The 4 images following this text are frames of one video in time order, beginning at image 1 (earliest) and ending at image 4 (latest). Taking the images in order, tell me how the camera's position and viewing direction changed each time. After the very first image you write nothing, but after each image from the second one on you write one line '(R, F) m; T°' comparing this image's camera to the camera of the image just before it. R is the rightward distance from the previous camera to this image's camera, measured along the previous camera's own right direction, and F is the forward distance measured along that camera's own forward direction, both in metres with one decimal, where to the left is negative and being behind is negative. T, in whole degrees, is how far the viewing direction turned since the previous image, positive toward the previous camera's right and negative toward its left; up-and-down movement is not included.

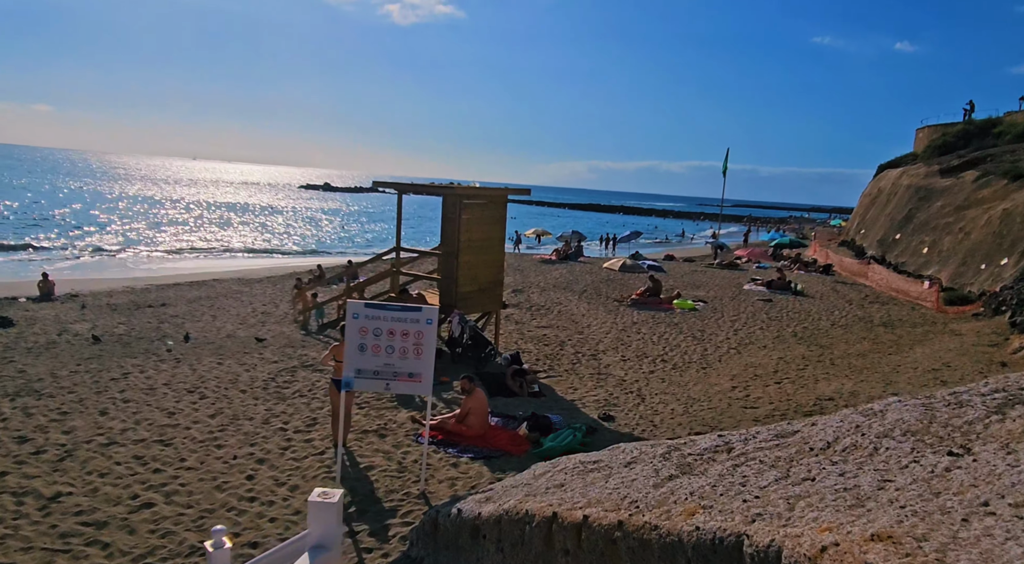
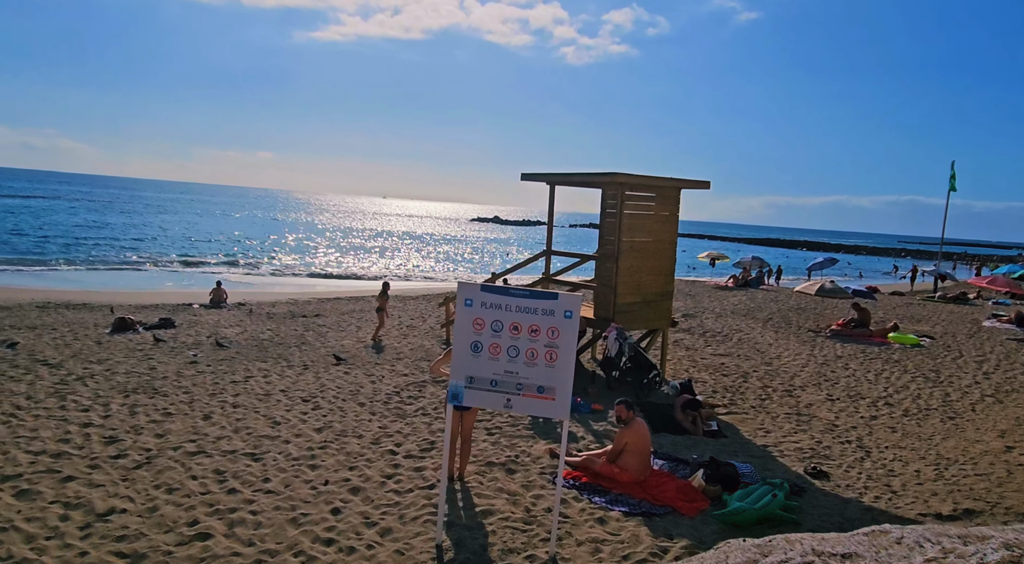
(-0.1, +2.0) m; -14°
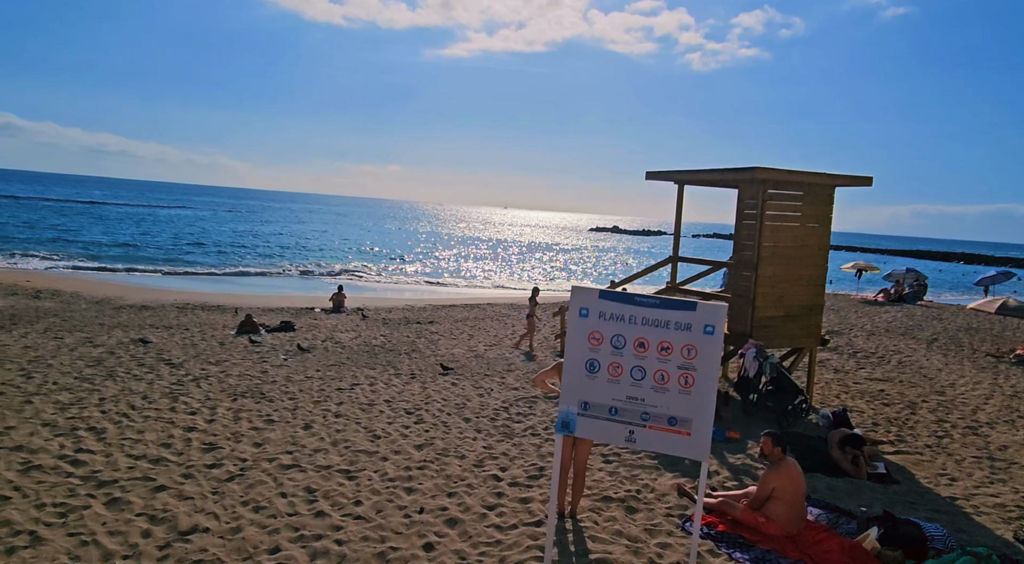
(0.0, +0.8) m; -10°
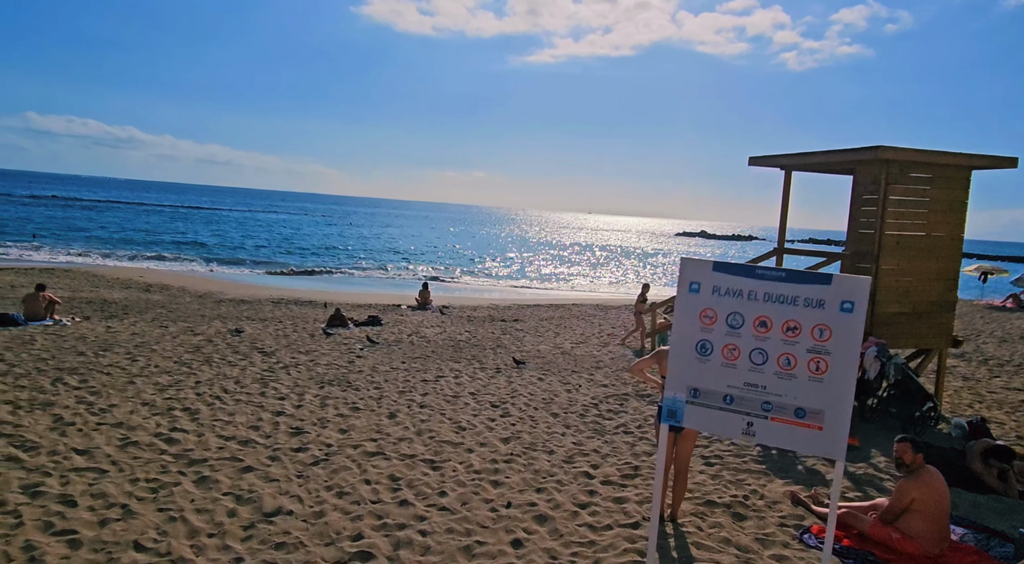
(-0.1, +0.3) m; -7°
